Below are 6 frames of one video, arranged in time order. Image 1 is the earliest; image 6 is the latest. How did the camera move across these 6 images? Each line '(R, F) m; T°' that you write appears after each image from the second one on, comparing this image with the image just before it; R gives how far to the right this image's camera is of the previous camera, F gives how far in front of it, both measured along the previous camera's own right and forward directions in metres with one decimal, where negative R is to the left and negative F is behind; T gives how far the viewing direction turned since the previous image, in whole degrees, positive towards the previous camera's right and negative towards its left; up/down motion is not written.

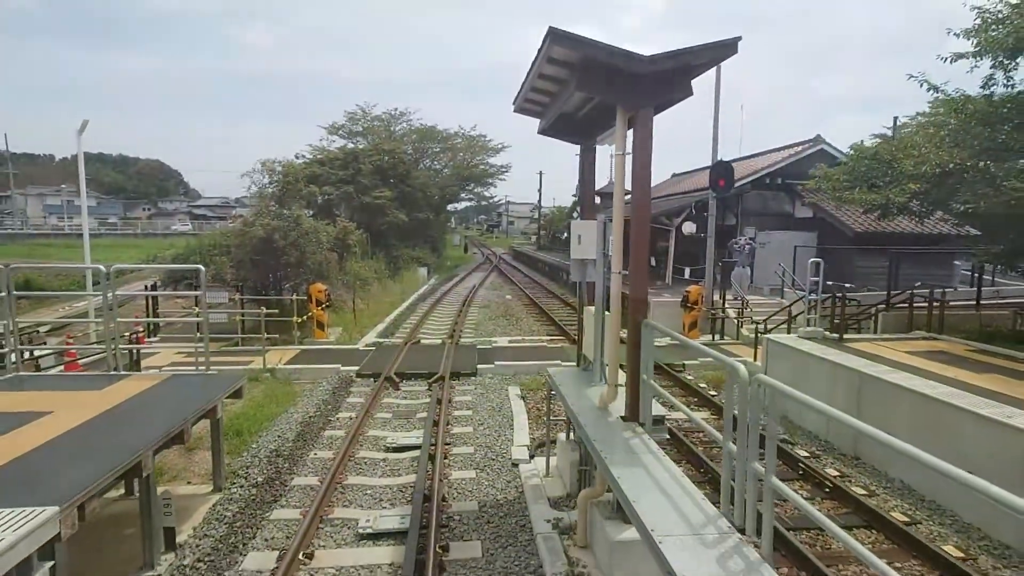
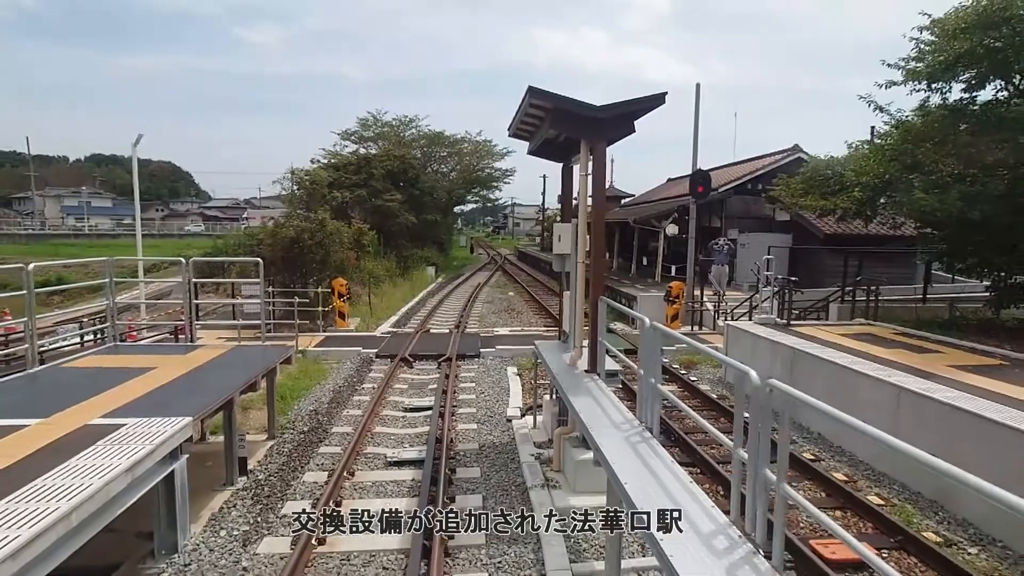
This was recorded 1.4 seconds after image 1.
(+0.2, -1.2) m; -1°
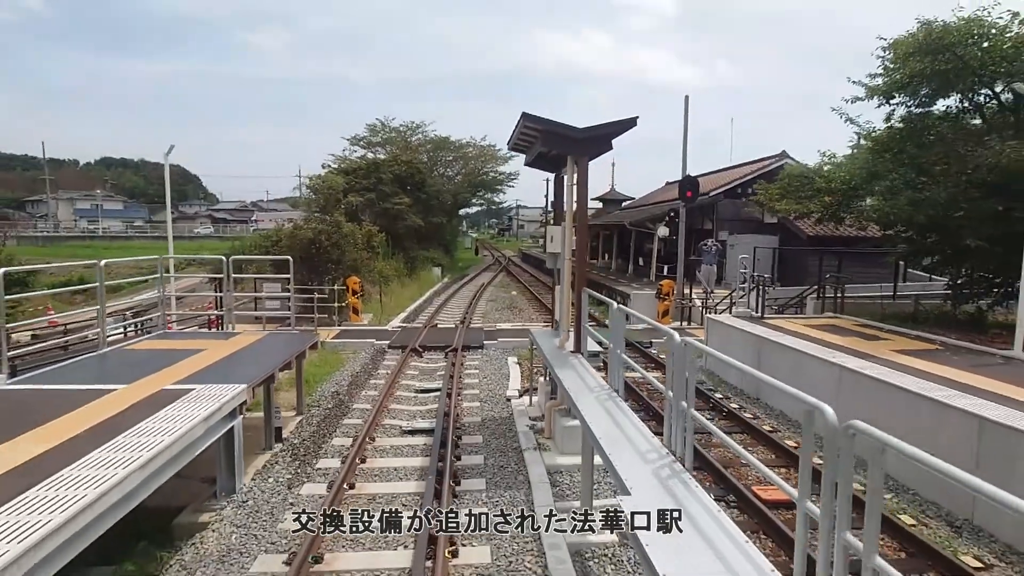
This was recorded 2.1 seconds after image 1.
(+0.1, -0.8) m; -1°
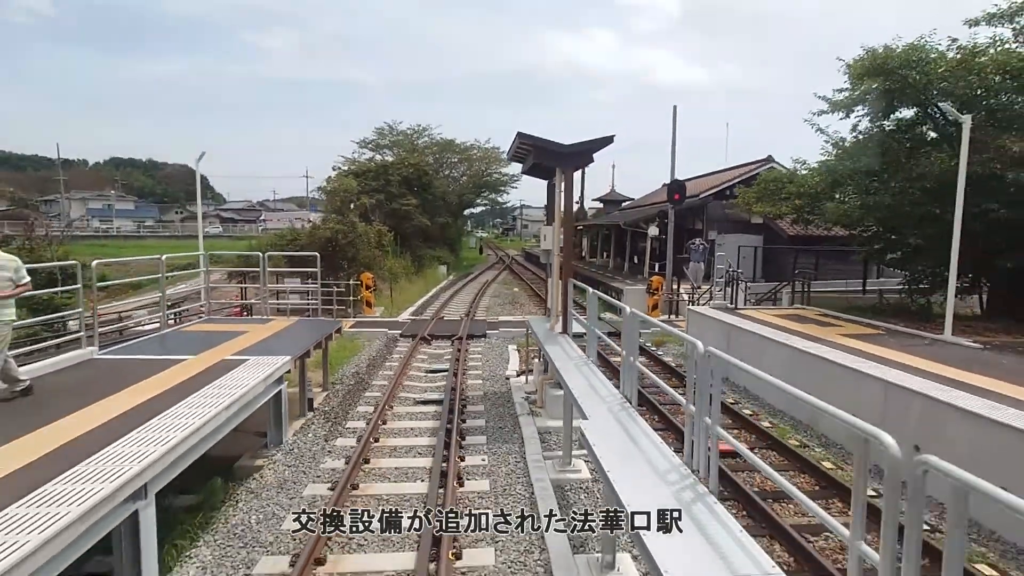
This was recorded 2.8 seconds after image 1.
(+0.1, -0.5) m; -1°
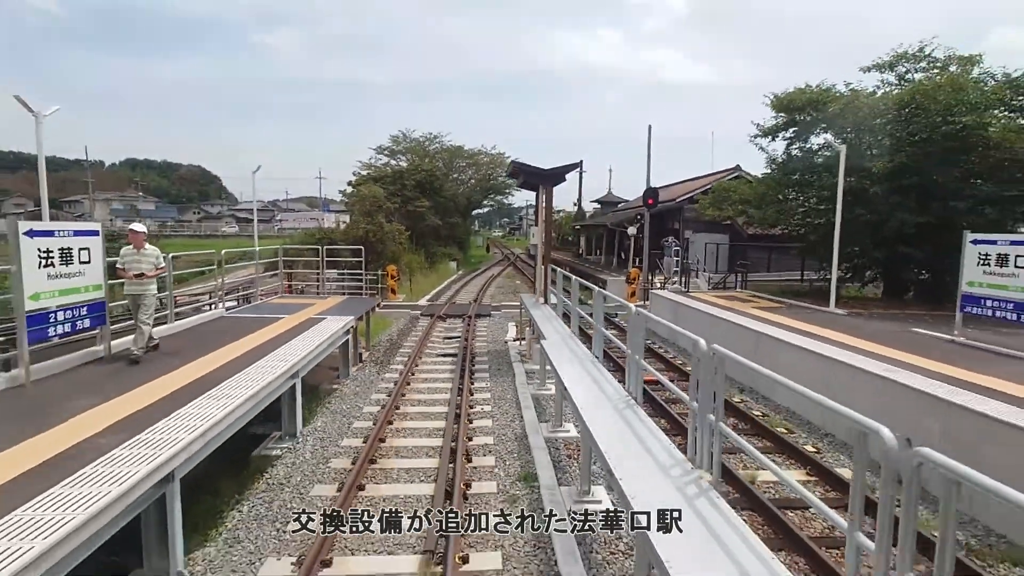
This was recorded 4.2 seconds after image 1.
(+0.1, -0.6) m; -1°
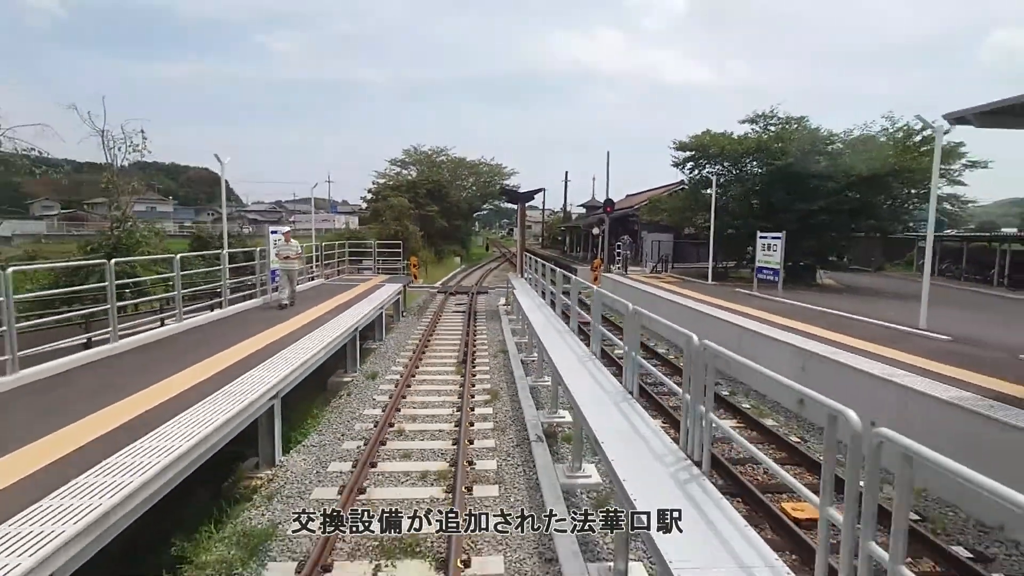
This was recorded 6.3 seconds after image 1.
(+0.1, -0.2) m; -1°
